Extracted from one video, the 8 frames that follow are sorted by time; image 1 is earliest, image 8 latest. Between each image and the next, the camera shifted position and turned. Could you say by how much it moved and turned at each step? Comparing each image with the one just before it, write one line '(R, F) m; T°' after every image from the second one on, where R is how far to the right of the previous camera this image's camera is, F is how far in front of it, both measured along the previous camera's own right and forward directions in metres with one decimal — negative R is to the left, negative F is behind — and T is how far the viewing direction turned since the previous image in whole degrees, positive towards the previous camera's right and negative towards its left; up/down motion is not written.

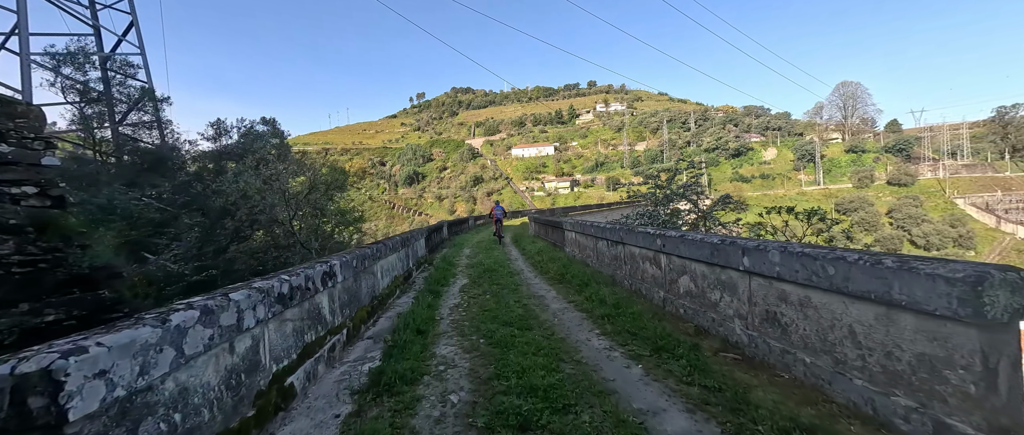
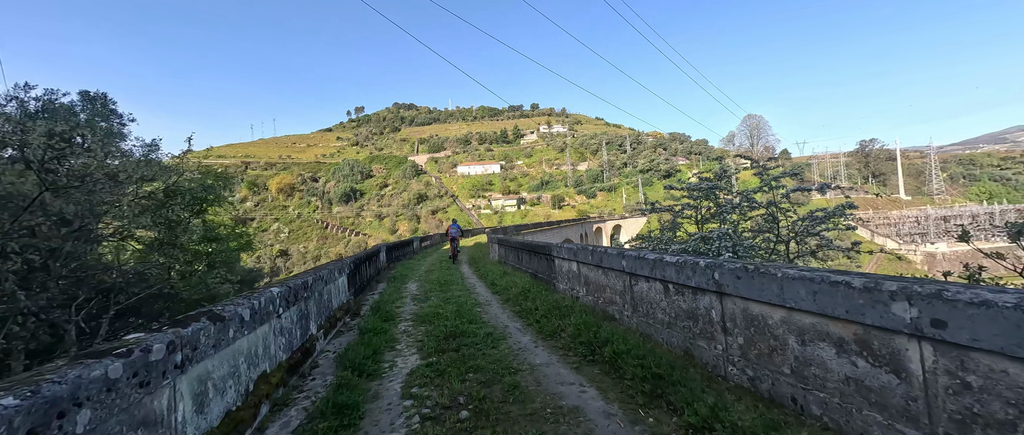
(-0.2, +1.3) m; +8°
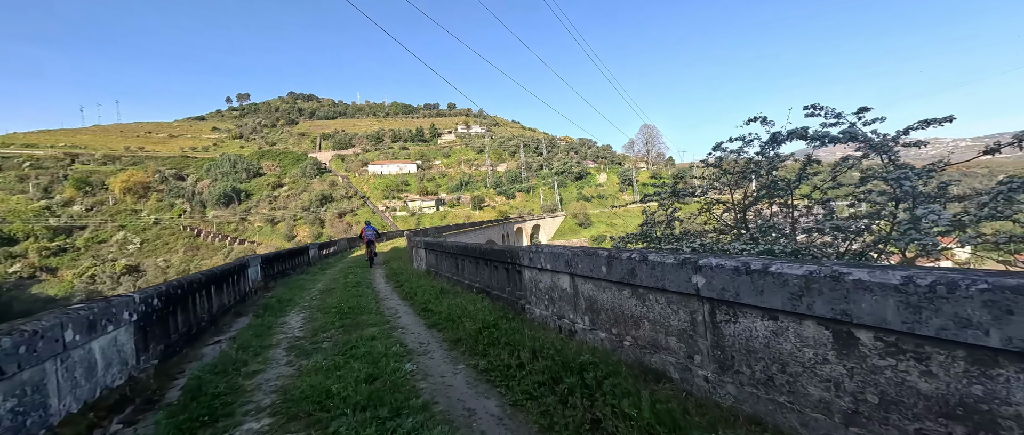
(-0.1, +1.1) m; +12°
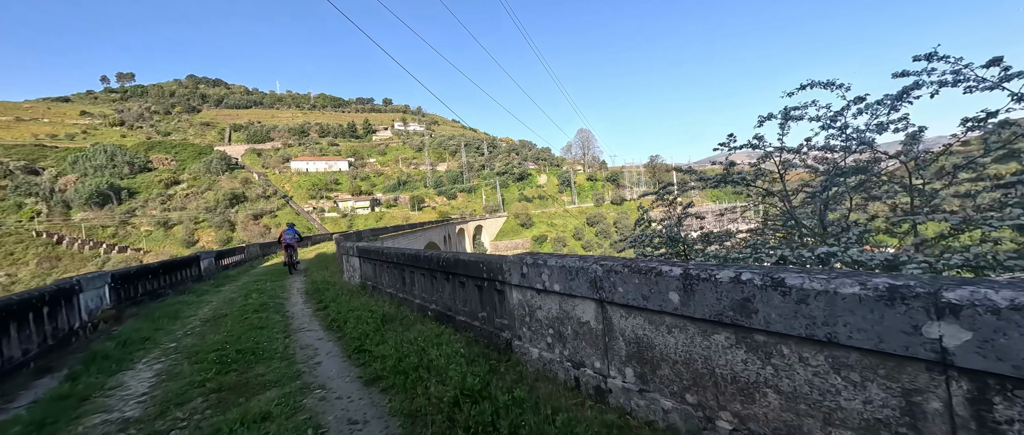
(-0.1, +0.6) m; +9°
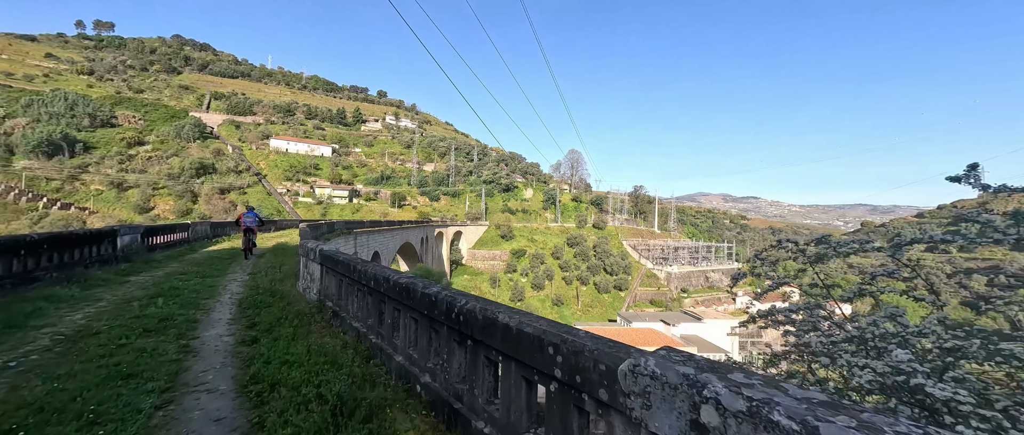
(-0.2, +0.7) m; +3°
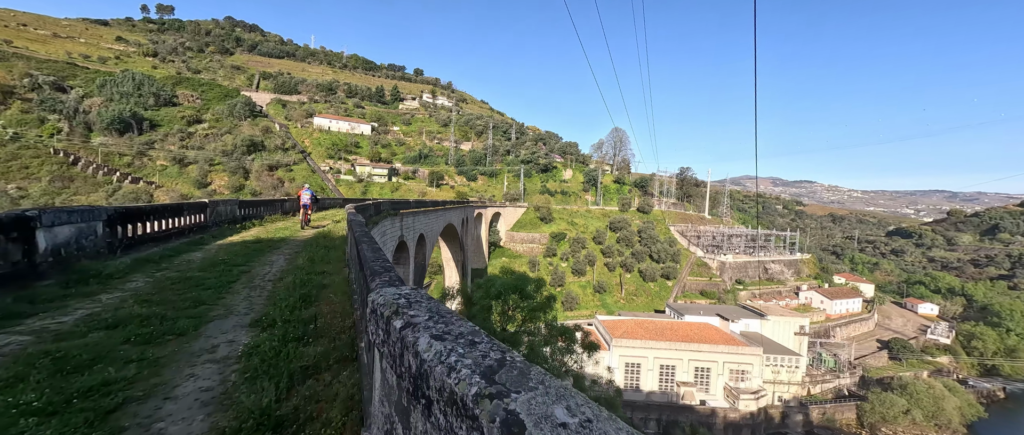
(-1.1, +1.9) m; -5°
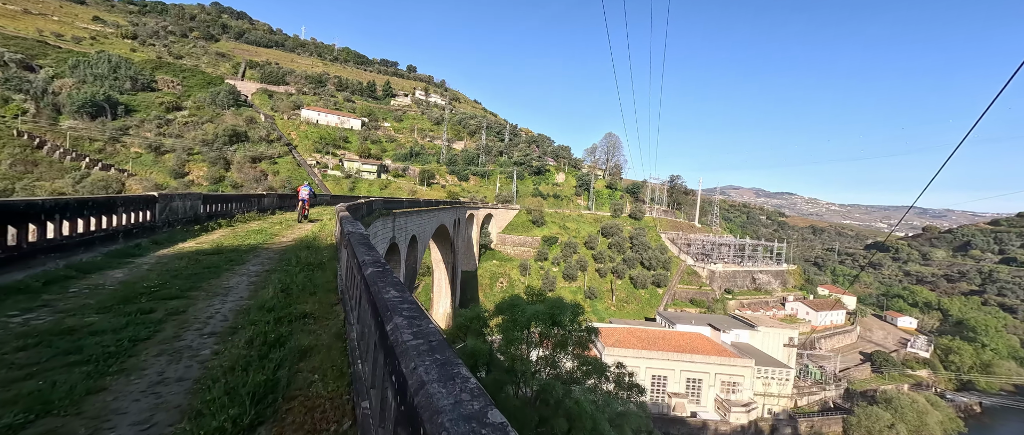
(-0.7, +0.7) m; +2°
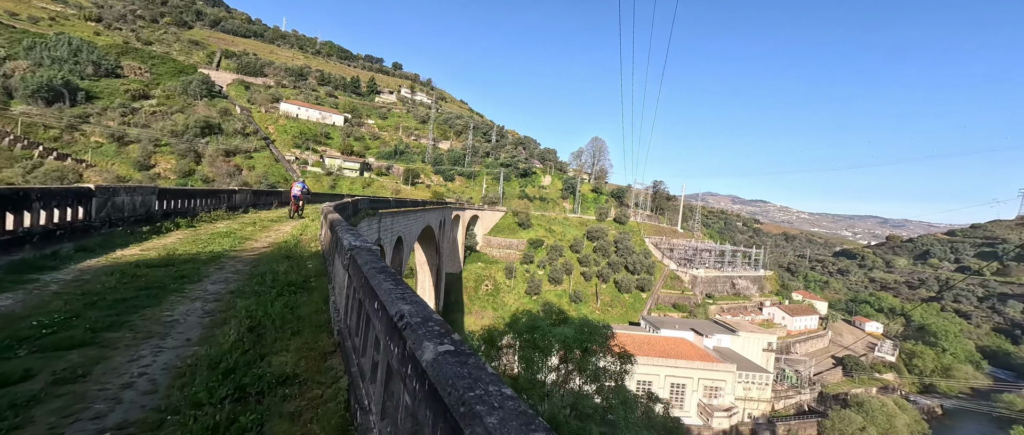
(-0.8, +0.2) m; +3°
